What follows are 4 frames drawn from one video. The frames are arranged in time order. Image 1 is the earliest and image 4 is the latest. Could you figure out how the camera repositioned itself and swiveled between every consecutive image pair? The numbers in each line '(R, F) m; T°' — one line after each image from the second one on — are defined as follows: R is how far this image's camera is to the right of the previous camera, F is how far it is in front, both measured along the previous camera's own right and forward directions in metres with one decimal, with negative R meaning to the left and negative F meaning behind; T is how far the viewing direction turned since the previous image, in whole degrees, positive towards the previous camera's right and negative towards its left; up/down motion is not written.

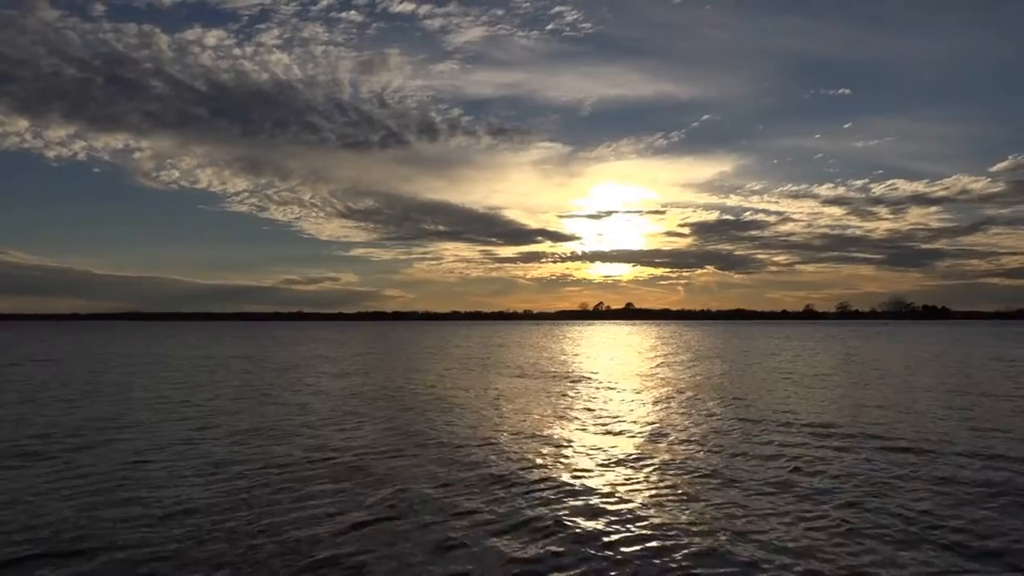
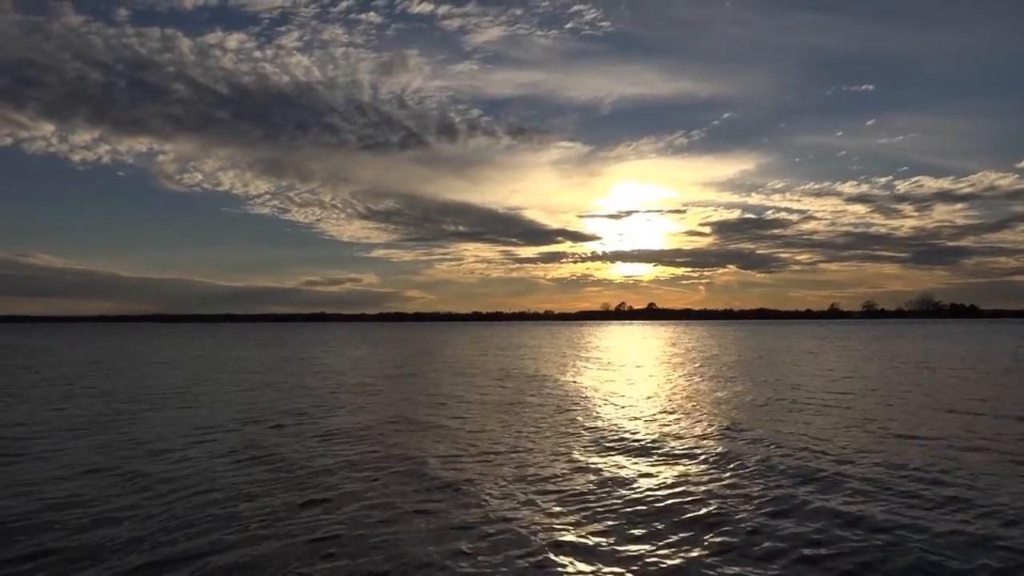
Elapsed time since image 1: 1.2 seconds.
(-0.4, +0.3) m; -1°
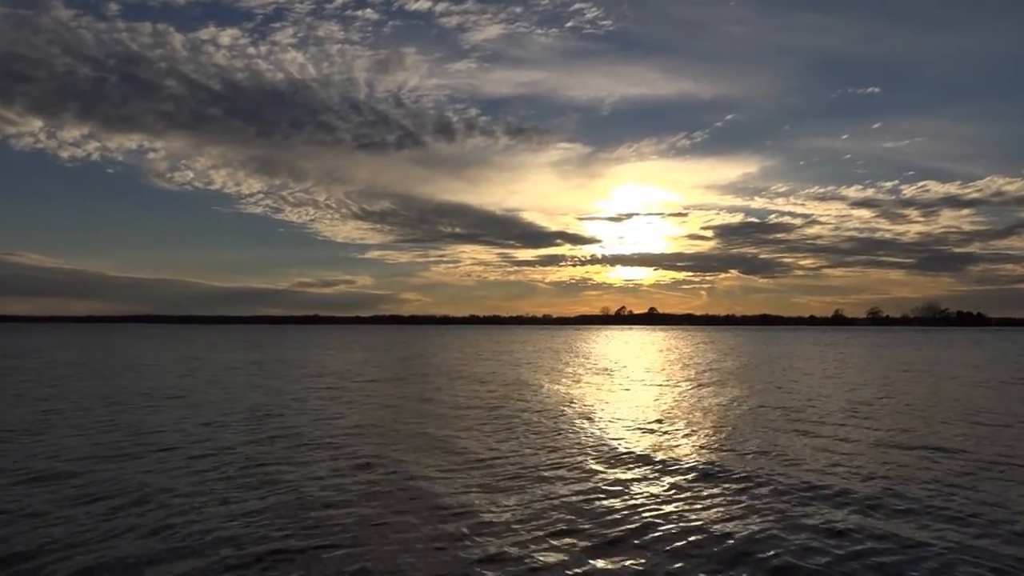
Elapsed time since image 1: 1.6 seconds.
(-0.9, +5.0) m; 0°
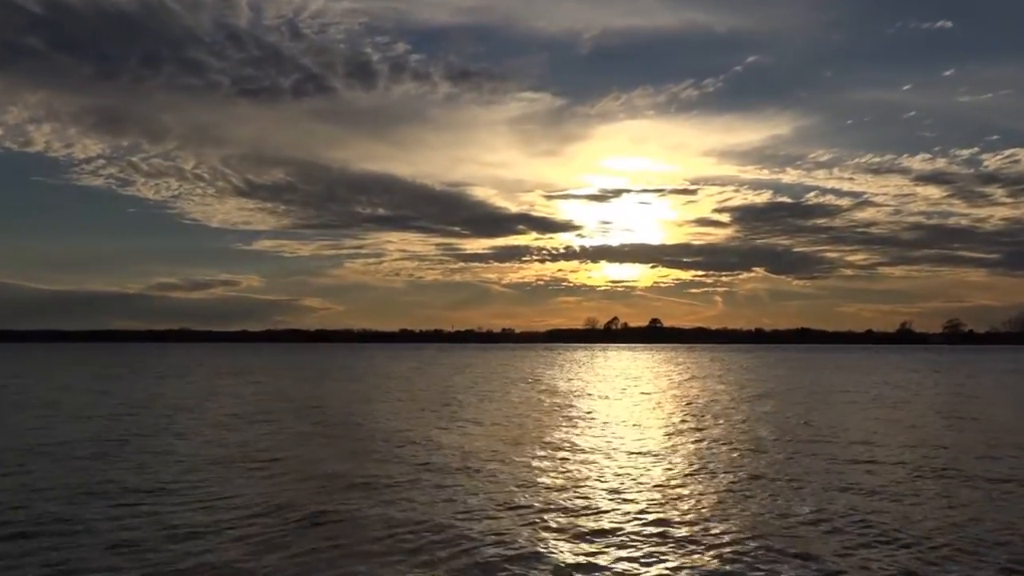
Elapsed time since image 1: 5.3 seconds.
(-3.9, +72.9) m; +5°
